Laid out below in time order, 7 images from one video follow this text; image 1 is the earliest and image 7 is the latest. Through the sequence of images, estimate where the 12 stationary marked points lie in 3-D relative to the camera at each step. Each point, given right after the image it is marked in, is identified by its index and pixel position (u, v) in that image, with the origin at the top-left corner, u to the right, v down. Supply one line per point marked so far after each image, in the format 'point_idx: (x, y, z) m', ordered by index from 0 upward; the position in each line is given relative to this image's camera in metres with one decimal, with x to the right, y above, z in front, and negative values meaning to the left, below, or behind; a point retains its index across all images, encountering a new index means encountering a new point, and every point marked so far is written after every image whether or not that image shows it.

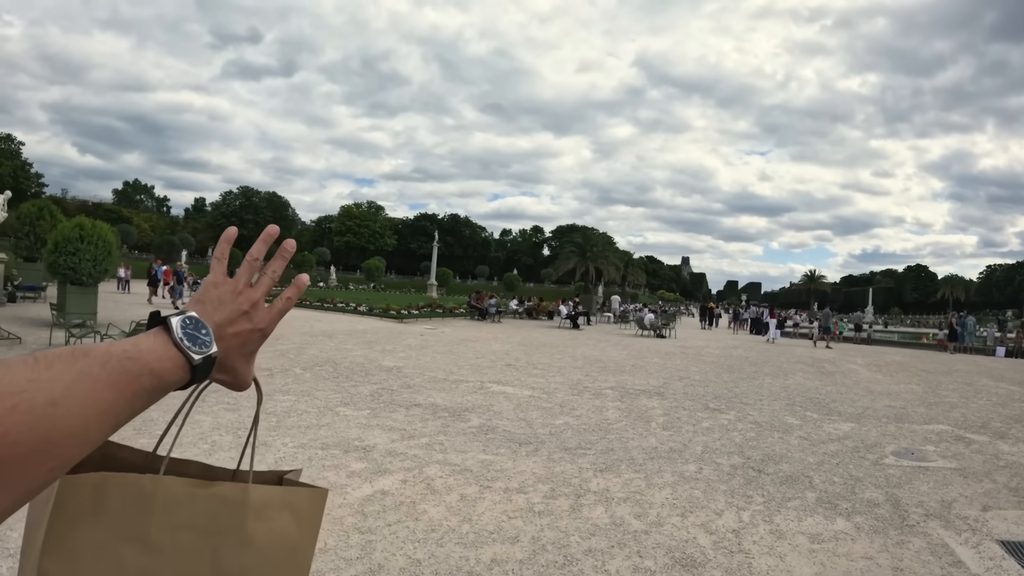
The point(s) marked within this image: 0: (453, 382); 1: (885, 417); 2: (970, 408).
0: (-1.5, -2.5, +15.5) m
1: (+5.8, -2.0, +9.3) m
2: (+7.7, -2.1, +10.0) m
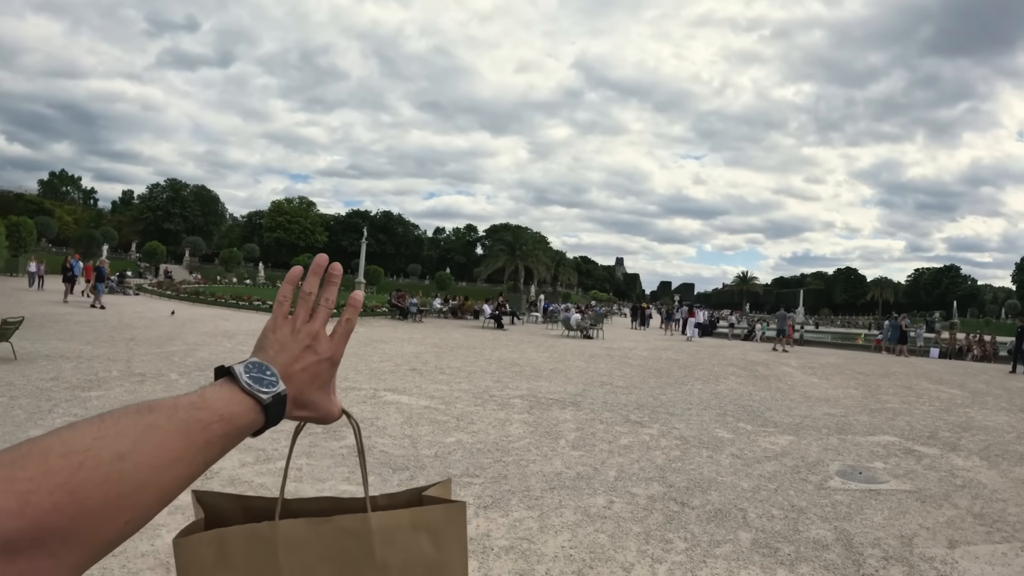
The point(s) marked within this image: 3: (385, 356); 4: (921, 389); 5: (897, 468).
0: (-3.6, -2.3, +13.5) m
1: (+4.2, -1.9, +8.1) m
2: (+6.0, -1.9, +8.9) m
3: (-3.9, -2.1, +18.5) m
4: (+8.0, -2.0, +11.6) m
5: (+4.3, -2.0, +6.6) m
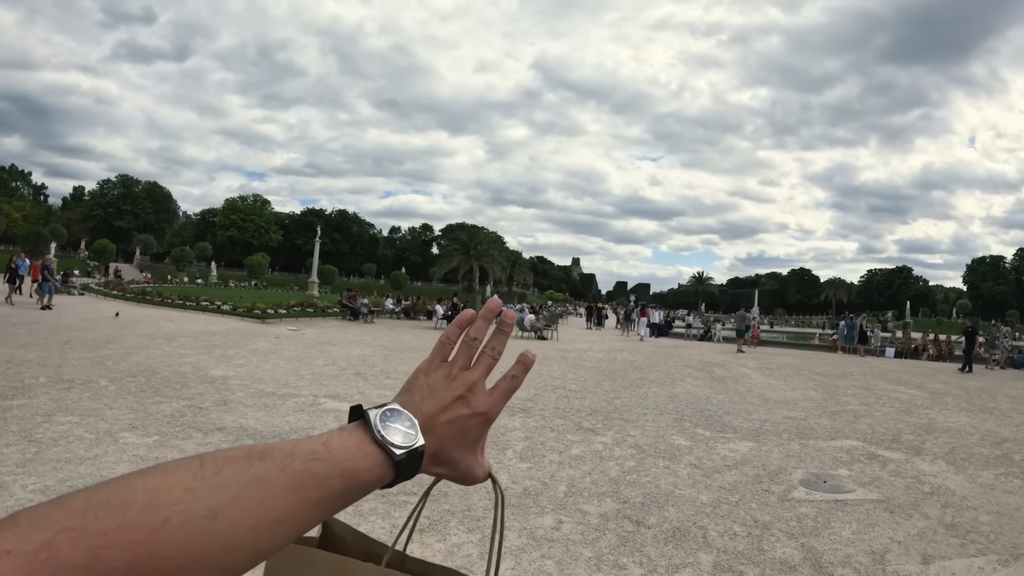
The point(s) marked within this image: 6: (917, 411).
0: (-4.7, -2.3, +12.5) m
1: (+3.5, -1.9, +7.7) m
2: (+5.2, -1.9, +8.6) m
3: (-5.3, -2.1, +17.5) m
4: (+7.1, -2.0, +11.4) m
5: (+3.7, -2.0, +6.3) m
6: (+6.5, -2.0, +9.5) m
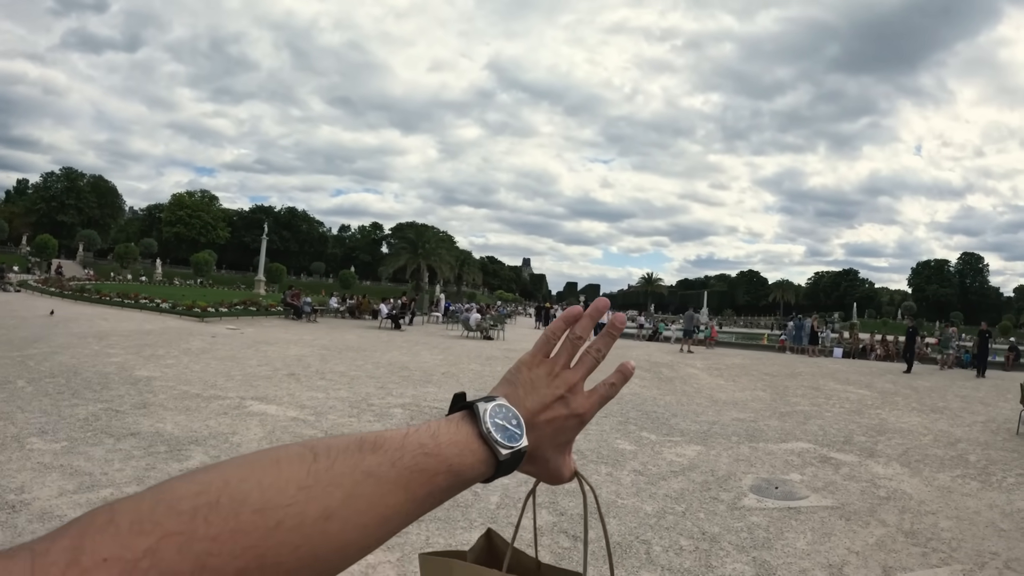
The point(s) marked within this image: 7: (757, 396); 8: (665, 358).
0: (-5.8, -2.2, +11.5) m
1: (+2.7, -1.8, +7.2) m
2: (+4.4, -1.9, +8.4) m
3: (-6.8, -1.9, +16.4) m
4: (+6.0, -2.0, +11.3) m
5: (+3.0, -1.9, +5.9) m
6: (+5.5, -1.9, +9.3) m
7: (+4.2, -1.9, +10.2) m
8: (+4.5, -2.1, +17.8) m
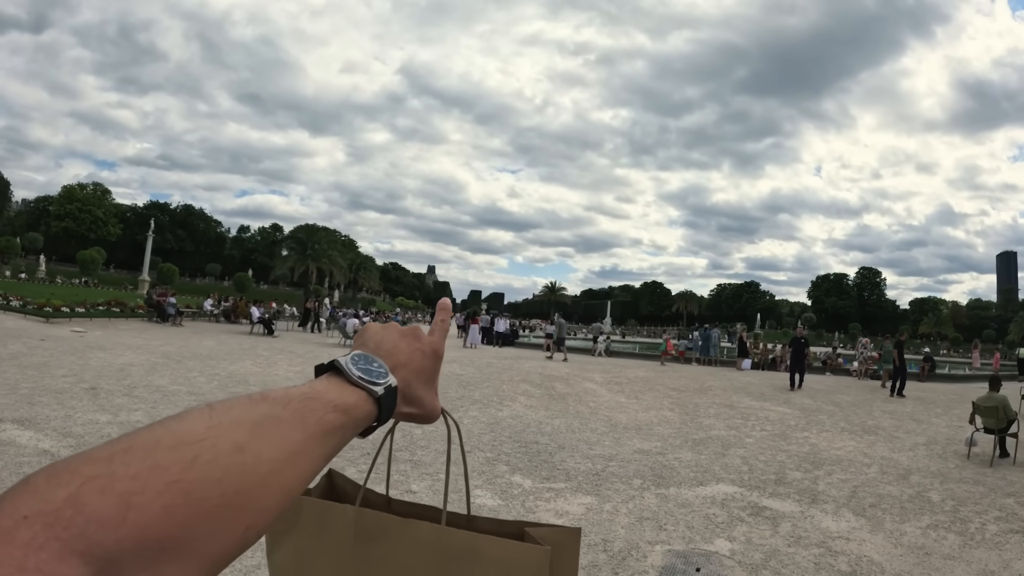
0: (-7.9, -2.0, +8.4) m
1: (+1.1, -1.7, +5.4) m
2: (+2.6, -1.8, +6.7) m
3: (-9.6, -1.8, +13.2) m
4: (+3.8, -2.0, +9.9) m
5: (+1.6, -1.8, +4.1) m
6: (+3.7, -1.9, +7.8) m
7: (+2.2, -1.8, +8.6) m
8: (+1.5, -2.2, +16.1) m
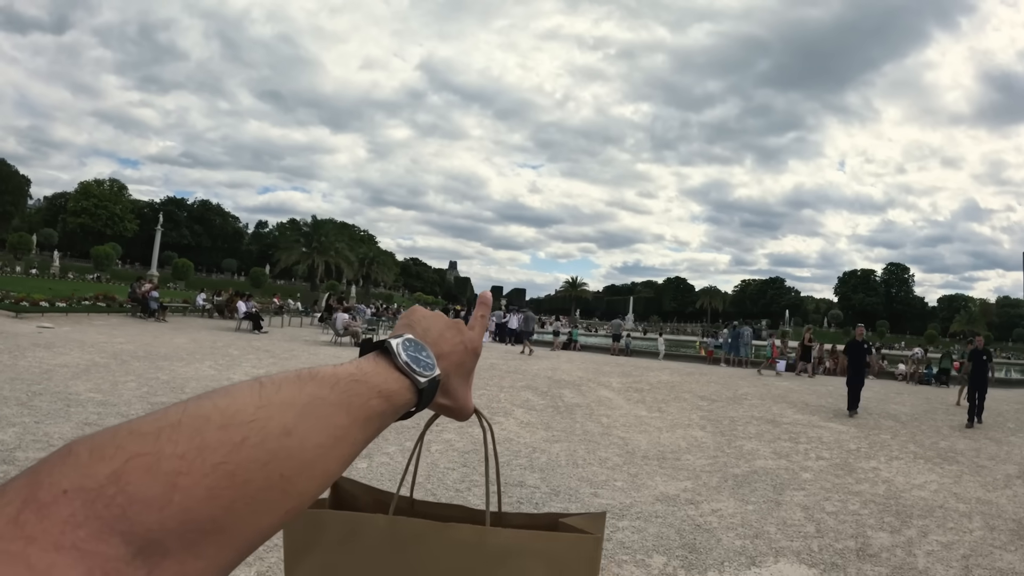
0: (-8.0, -1.9, +7.0) m
1: (+0.9, -1.6, +3.7) m
2: (+2.5, -1.7, +5.0) m
3: (-9.5, -1.7, +11.8) m
4: (+3.7, -1.9, +8.1) m
5: (+1.3, -1.7, +2.4) m
6: (+3.5, -1.8, +6.0) m
7: (+2.1, -1.7, +6.9) m
8: (+1.6, -2.0, +14.4) m
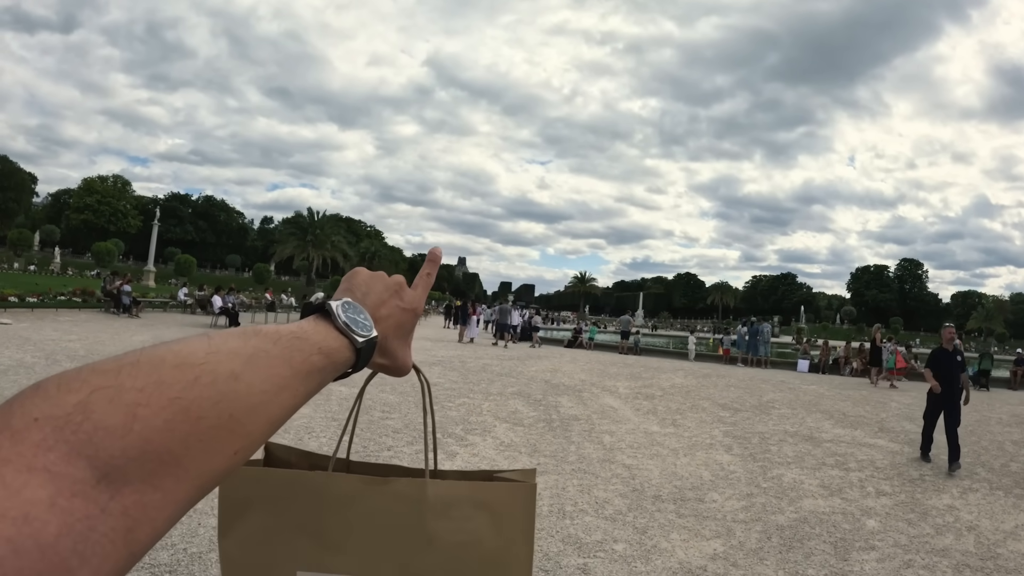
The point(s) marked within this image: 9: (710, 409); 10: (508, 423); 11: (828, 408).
0: (-8.2, -1.8, +5.7) m
1: (+0.7, -1.5, +2.3) m
2: (+2.2, -1.6, +3.6) m
3: (-9.7, -1.6, +10.6) m
4: (+3.6, -1.8, +6.7) m
5: (+1.1, -1.6, +1.0) m
6: (+3.3, -1.7, +4.6) m
7: (+1.9, -1.6, +5.5) m
8: (+1.5, -1.9, +13.0) m
9: (+2.9, -1.8, +8.9) m
10: (0.0, -1.6, +7.2) m
11: (+4.9, -1.9, +9.3) m
